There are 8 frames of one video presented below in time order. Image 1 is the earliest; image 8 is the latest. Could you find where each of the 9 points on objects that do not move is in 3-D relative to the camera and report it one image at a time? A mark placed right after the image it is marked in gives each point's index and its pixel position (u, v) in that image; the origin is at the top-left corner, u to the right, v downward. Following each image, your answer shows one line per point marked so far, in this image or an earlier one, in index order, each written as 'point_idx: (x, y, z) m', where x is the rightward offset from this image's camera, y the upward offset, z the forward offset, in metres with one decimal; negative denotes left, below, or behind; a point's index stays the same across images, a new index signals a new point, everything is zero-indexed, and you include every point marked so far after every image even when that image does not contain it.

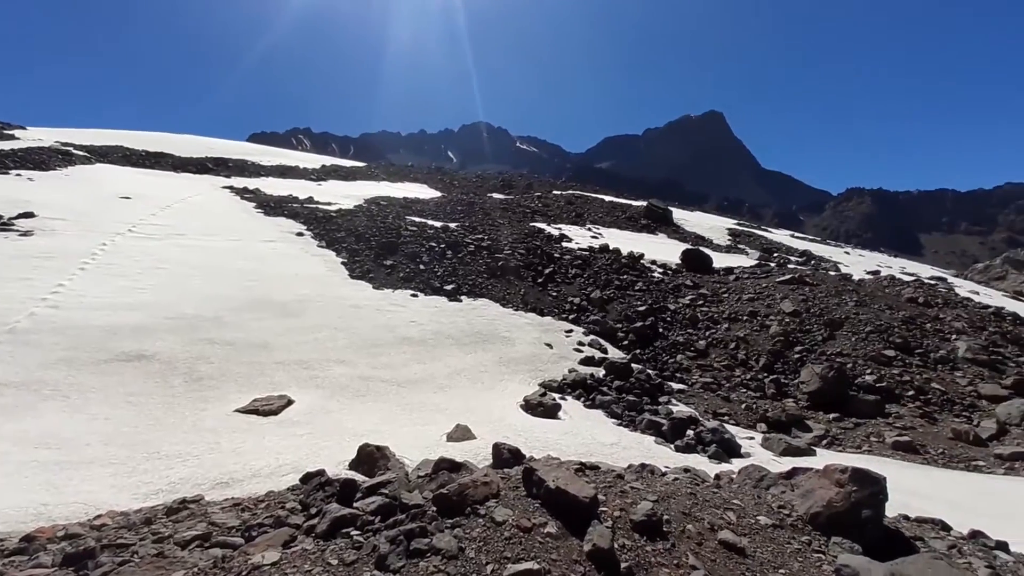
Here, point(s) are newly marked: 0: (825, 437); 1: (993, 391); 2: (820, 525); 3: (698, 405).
0: (+9.7, -4.6, +13.9) m
1: (+16.0, -3.5, +15.2) m
2: (+5.4, -4.1, +7.8) m
3: (+6.7, -4.1, +15.9) m
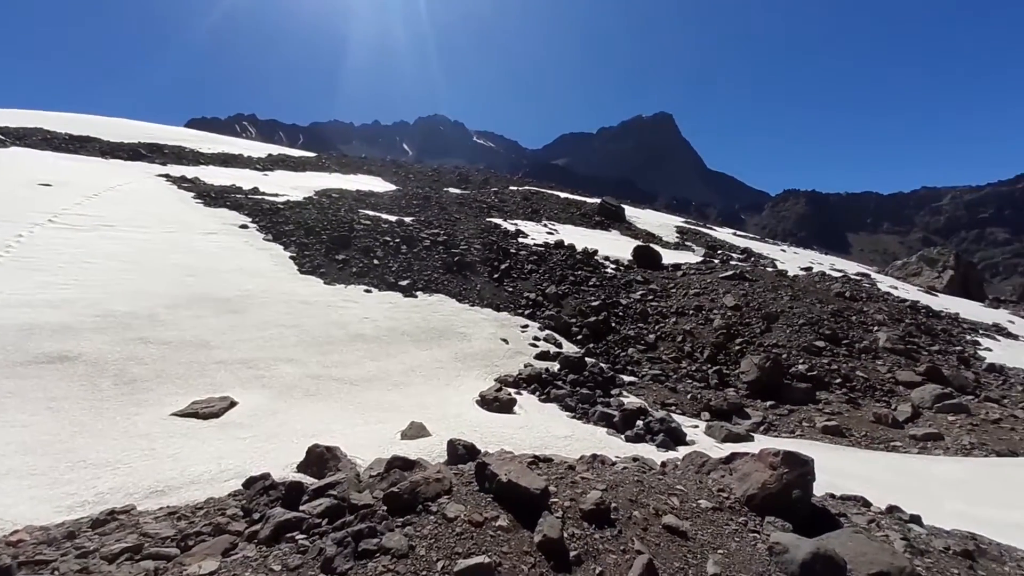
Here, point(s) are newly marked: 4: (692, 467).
0: (+8.3, -4.4, +14.7) m
1: (+14.4, -3.3, +16.6) m
2: (+4.5, -4.0, +8.3) m
3: (+5.1, -4.0, +16.5) m
4: (+4.0, -4.0, +10.0) m
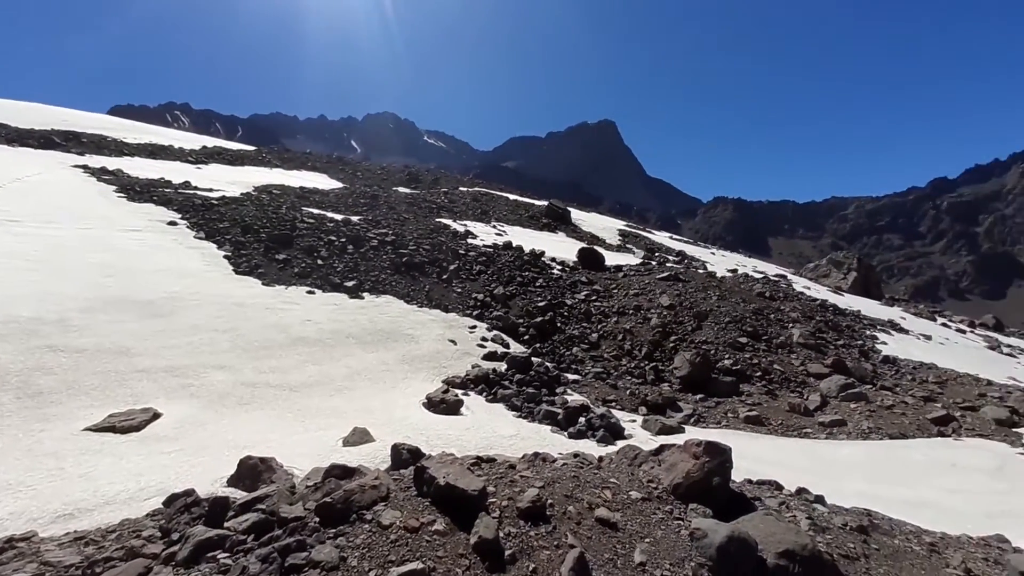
0: (+6.4, -4.5, +15.7) m
1: (+12.3, -3.3, +18.2) m
2: (+3.4, -4.1, +8.9) m
3: (+3.1, -4.0, +17.1) m
4: (+2.7, -4.0, +10.5) m
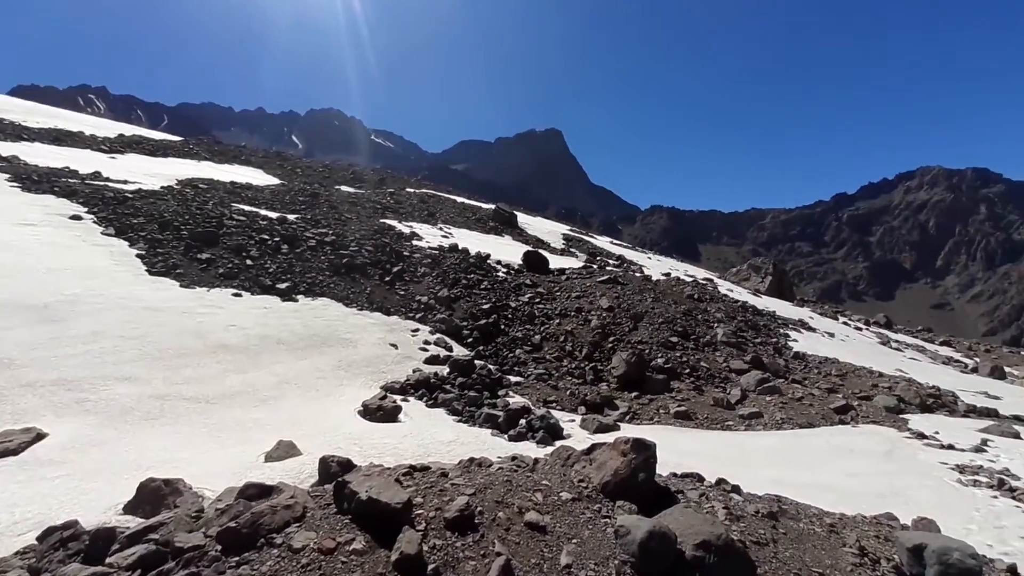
0: (+4.3, -4.6, +16.2) m
1: (+9.8, -3.4, +19.4) m
2: (+2.0, -4.2, +9.1) m
3: (+0.8, -4.1, +17.3) m
4: (+1.1, -4.2, +10.7) m
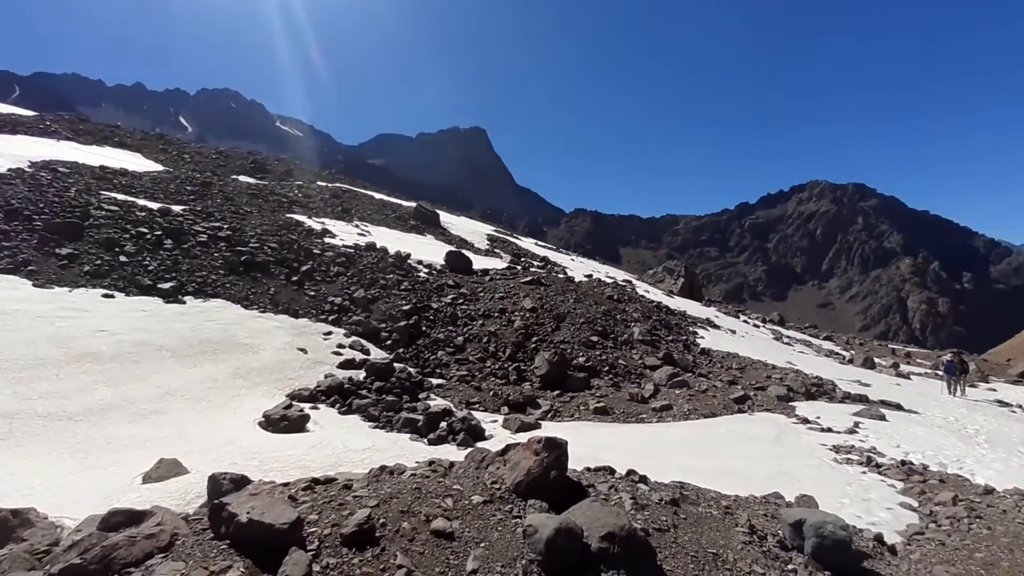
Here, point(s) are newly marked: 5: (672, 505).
0: (+1.4, -4.6, +16.4) m
1: (+6.4, -3.4, +20.4) m
2: (+0.2, -4.2, +9.1) m
3: (-2.2, -4.1, +16.9) m
4: (-0.9, -4.1, +10.5) m
5: (+3.6, -4.8, +10.0) m
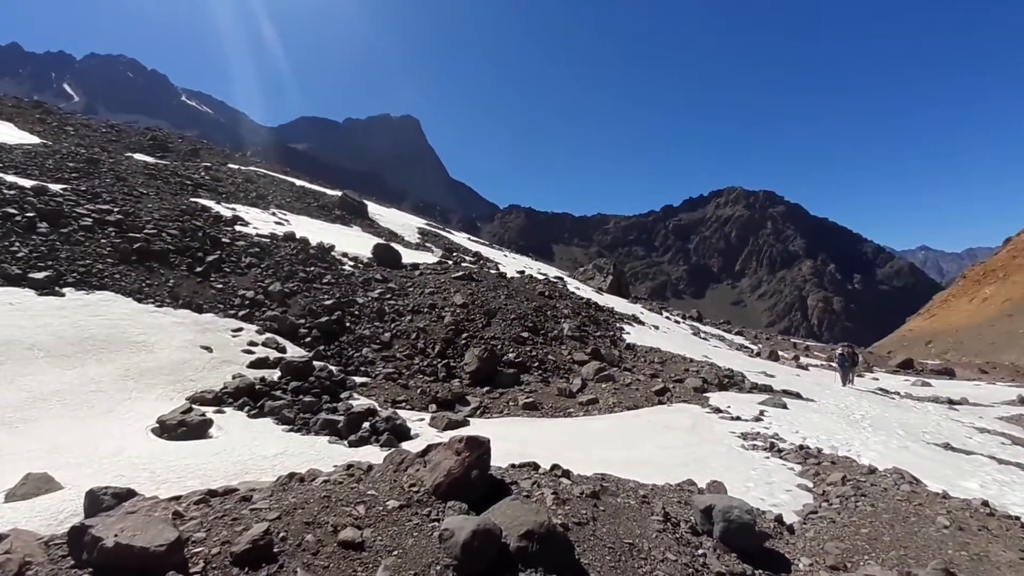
0: (-1.3, -4.4, +16.2) m
1: (+3.2, -3.2, +20.8) m
2: (-1.4, -4.1, +8.8) m
3: (-4.9, -3.9, +16.2) m
4: (-2.7, -4.0, +10.0) m
5: (+1.8, -4.8, +10.1) m
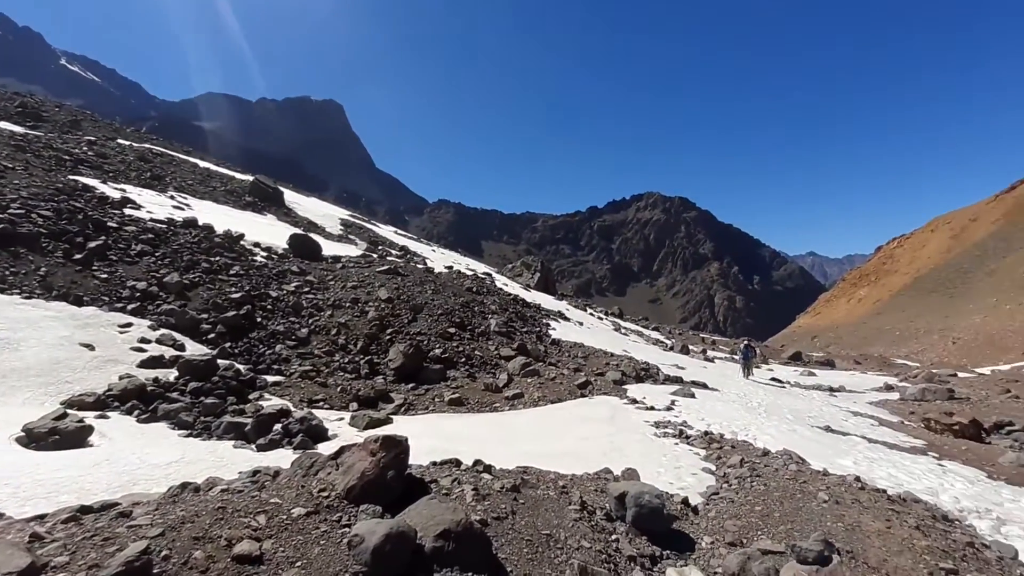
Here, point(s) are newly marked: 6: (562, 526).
0: (-4.0, -4.2, +15.8) m
1: (-0.2, -3.1, +21.0) m
2: (-3.0, -4.0, +8.5) m
3: (-7.6, -3.7, +15.3) m
4: (-4.5, -3.9, +9.5) m
5: (0.0, -4.7, +10.3) m
6: (+1.0, -5.1, +9.5) m
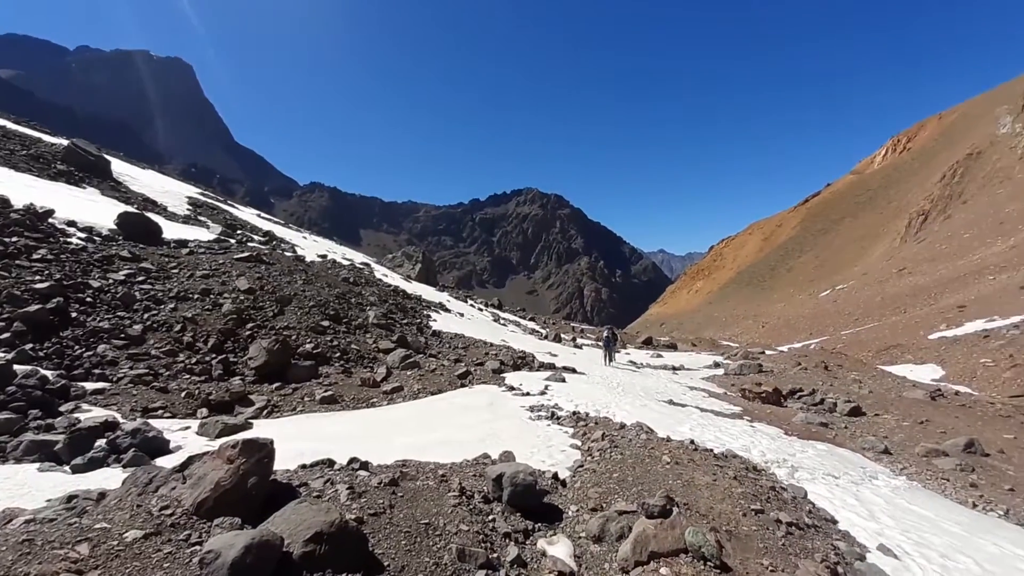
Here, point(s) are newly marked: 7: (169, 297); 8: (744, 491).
0: (-8.1, -3.9, +14.5) m
1: (-5.8, -2.7, +20.5) m
2: (-5.2, -3.8, +7.6) m
3: (-11.4, -3.4, +13.0) m
4: (-6.9, -3.7, +8.2) m
5: (-2.8, -4.5, +10.2) m
6: (-1.6, -4.9, +9.7) m
7: (-13.6, -0.3, +17.8) m
8: (+6.2, -5.4, +12.0) m
